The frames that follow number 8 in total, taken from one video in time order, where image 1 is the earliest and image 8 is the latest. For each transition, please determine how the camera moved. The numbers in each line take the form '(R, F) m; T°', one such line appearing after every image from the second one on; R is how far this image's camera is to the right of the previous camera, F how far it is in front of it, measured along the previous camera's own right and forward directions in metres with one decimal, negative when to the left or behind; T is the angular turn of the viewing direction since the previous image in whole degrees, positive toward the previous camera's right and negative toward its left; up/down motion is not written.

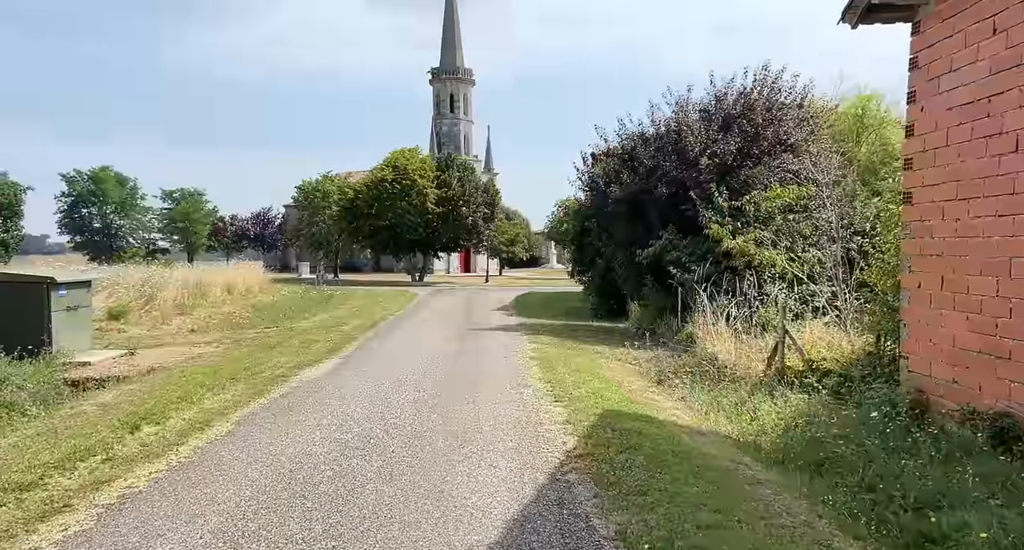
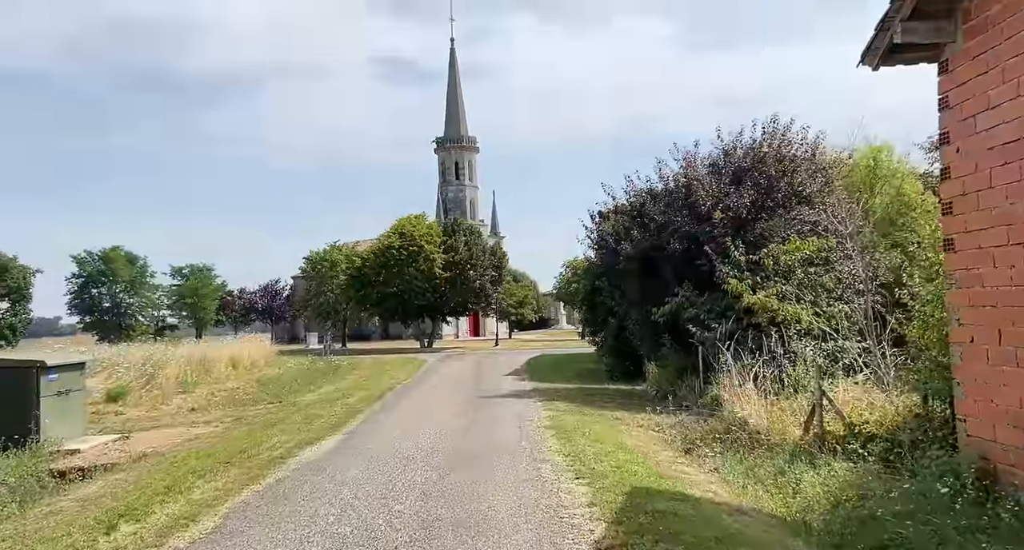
(0.0, +0.6) m; -1°
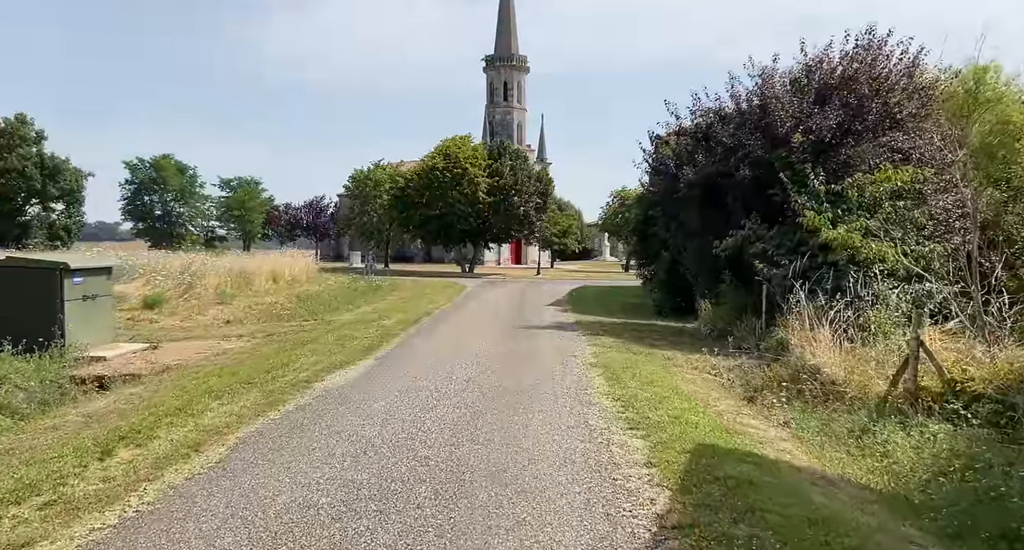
(-0.1, +1.0) m; -3°
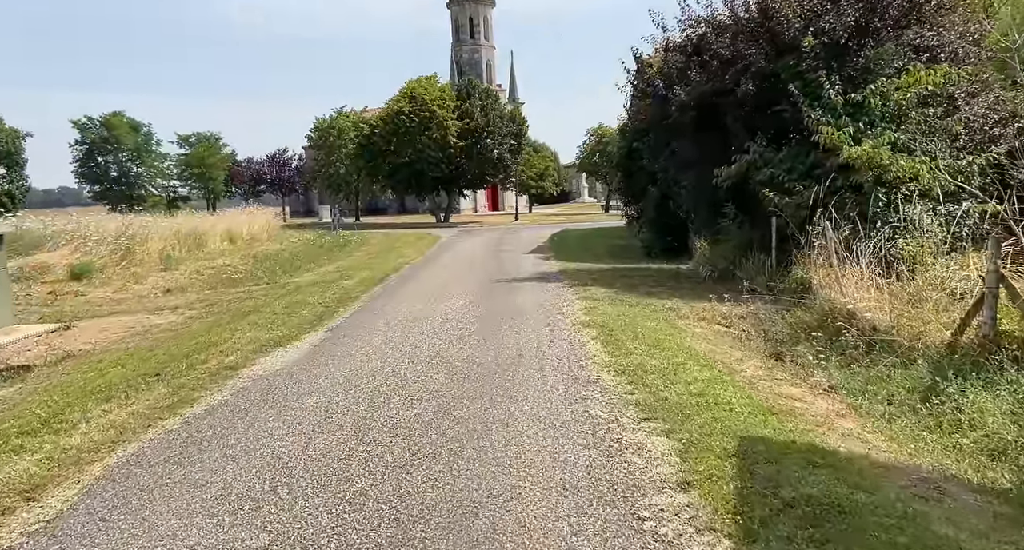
(+0.1, +1.8) m; +1°
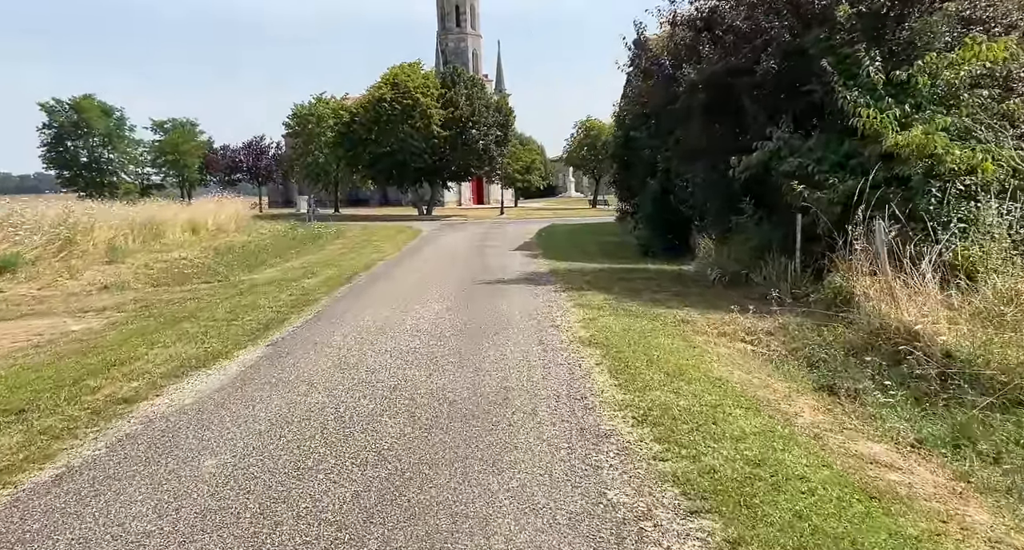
(0.0, +1.6) m; +1°
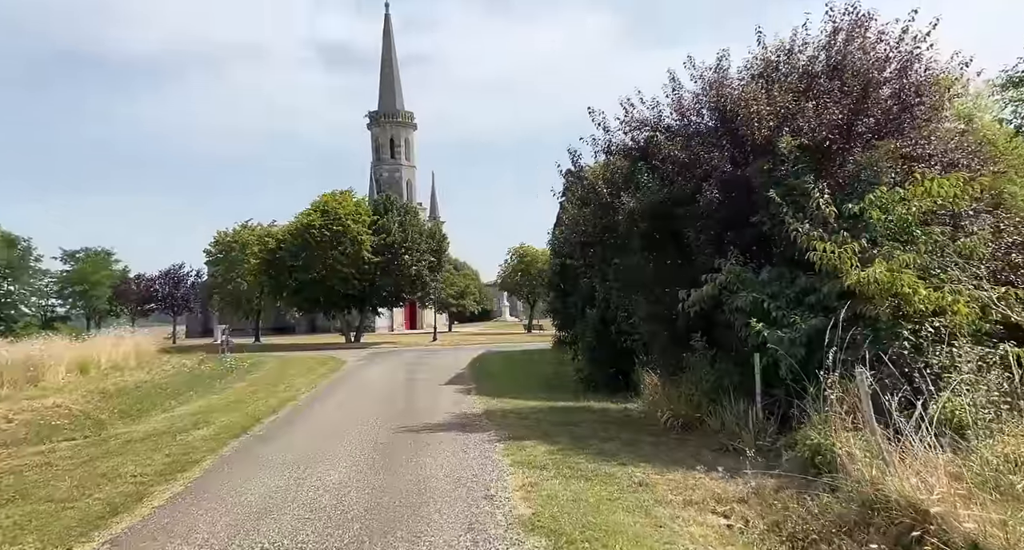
(+0.1, +1.3) m; +5°
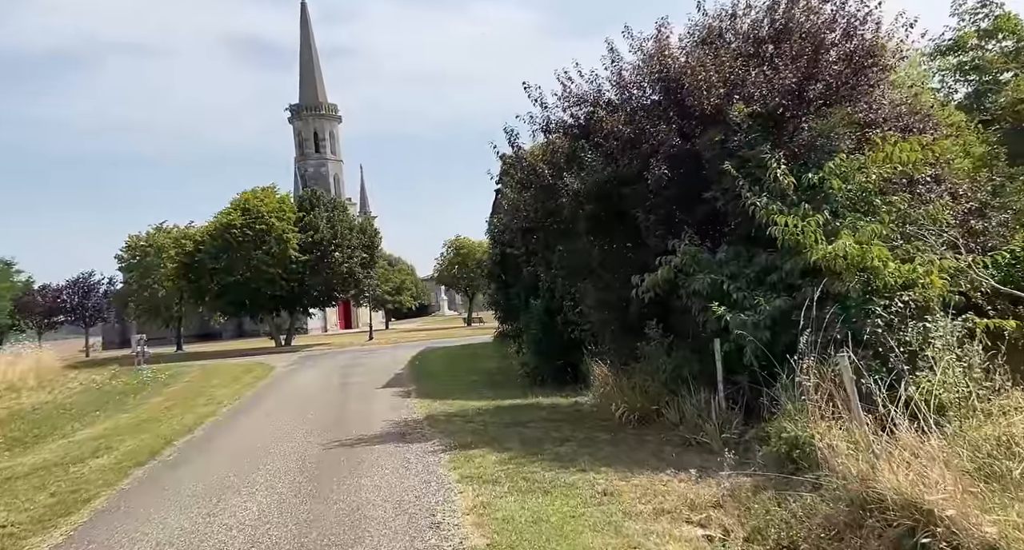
(0.0, +0.9) m; +5°
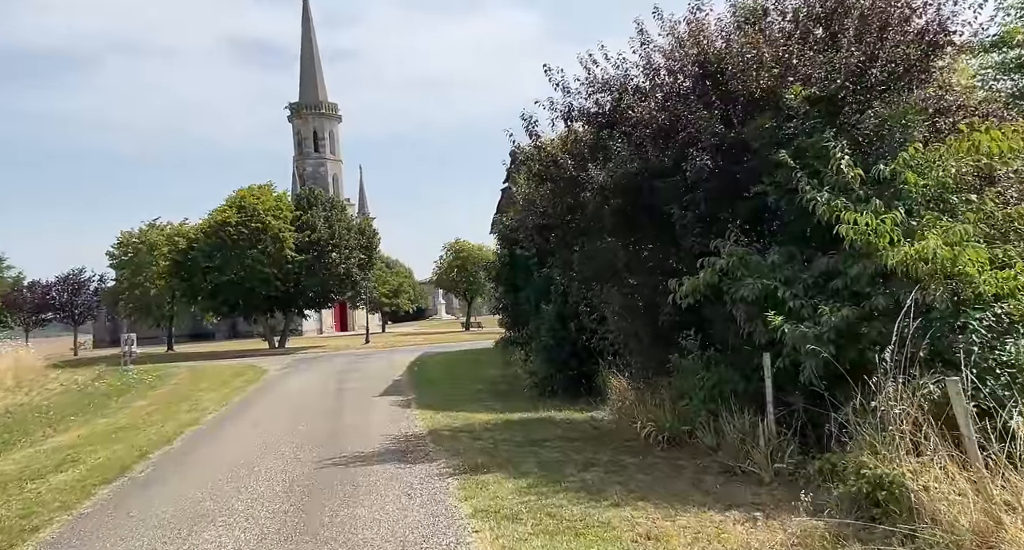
(-0.2, +1.1) m; 0°
